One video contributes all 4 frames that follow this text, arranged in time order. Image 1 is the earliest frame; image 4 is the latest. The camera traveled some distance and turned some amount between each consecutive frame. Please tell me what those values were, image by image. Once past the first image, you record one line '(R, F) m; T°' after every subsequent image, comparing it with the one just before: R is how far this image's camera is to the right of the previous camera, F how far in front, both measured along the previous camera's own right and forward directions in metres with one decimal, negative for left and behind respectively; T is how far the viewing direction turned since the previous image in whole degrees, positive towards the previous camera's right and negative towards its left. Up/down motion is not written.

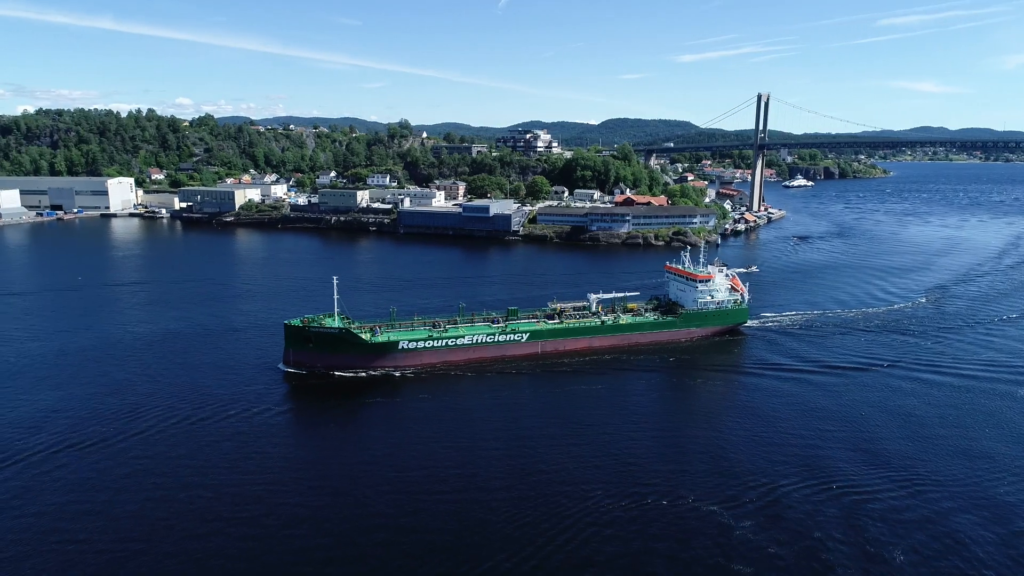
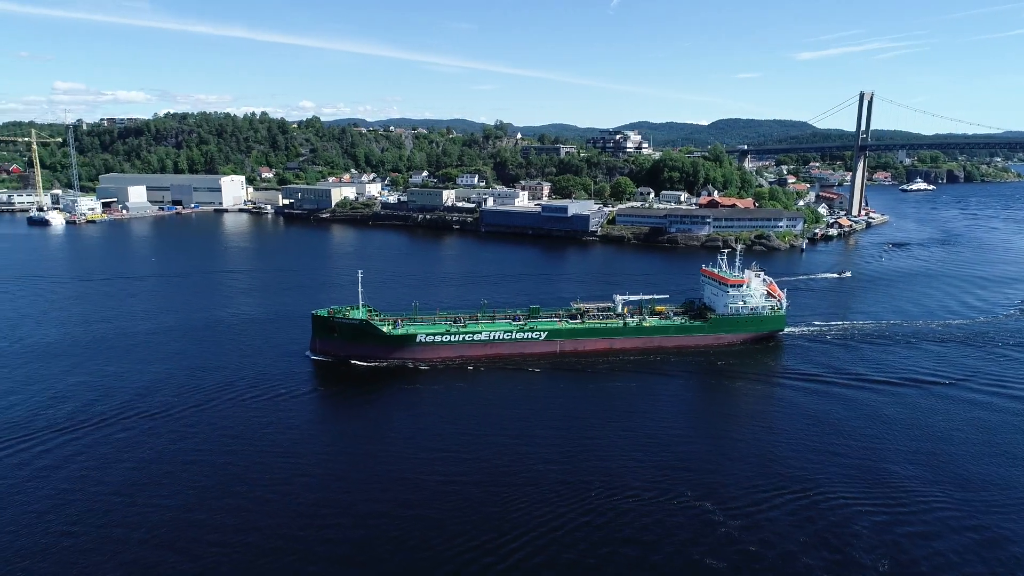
(+0.9, -0.1) m; -8°
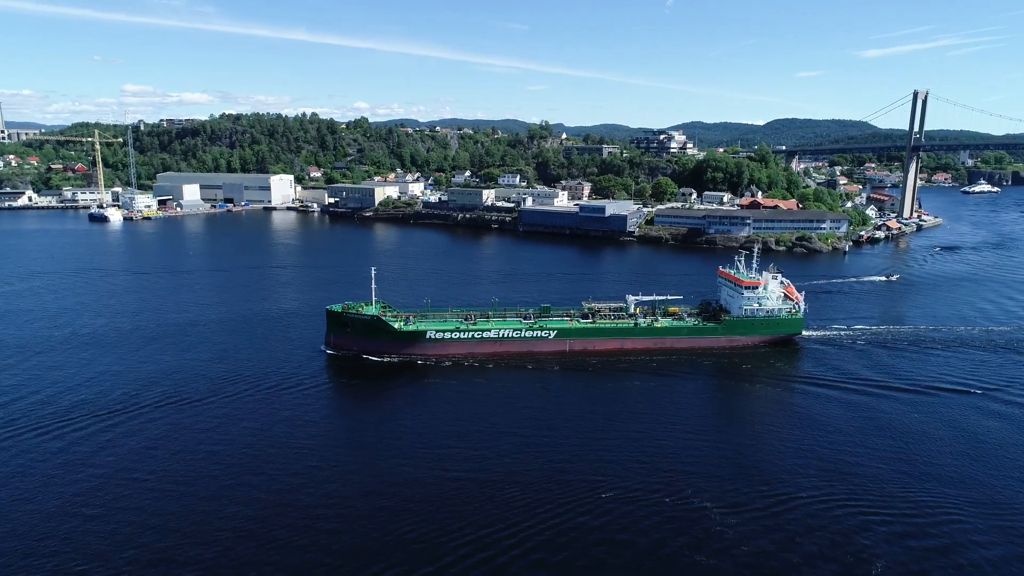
(+0.4, 0.0) m; -4°
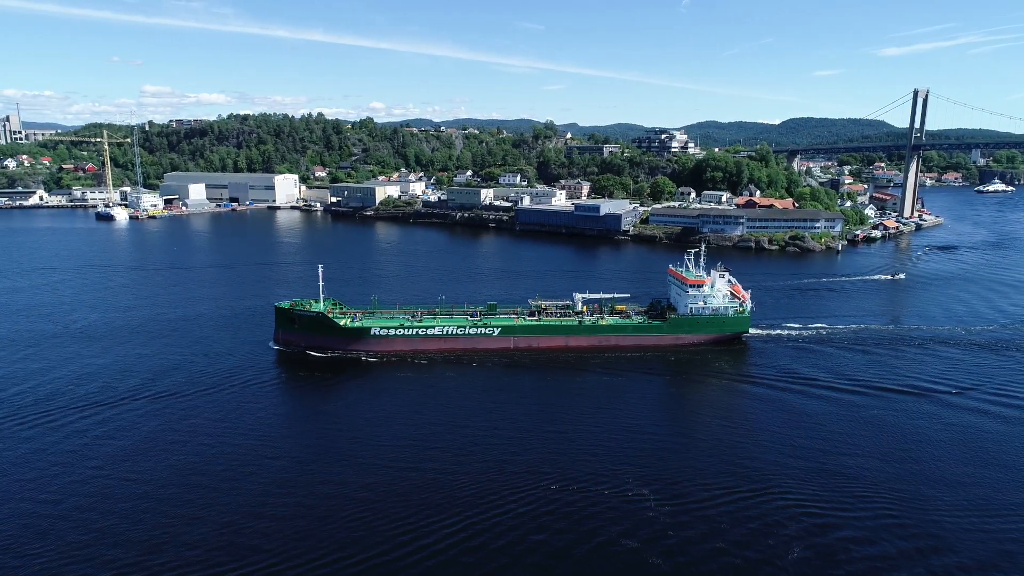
(+0.7, -0.1) m; -1°
